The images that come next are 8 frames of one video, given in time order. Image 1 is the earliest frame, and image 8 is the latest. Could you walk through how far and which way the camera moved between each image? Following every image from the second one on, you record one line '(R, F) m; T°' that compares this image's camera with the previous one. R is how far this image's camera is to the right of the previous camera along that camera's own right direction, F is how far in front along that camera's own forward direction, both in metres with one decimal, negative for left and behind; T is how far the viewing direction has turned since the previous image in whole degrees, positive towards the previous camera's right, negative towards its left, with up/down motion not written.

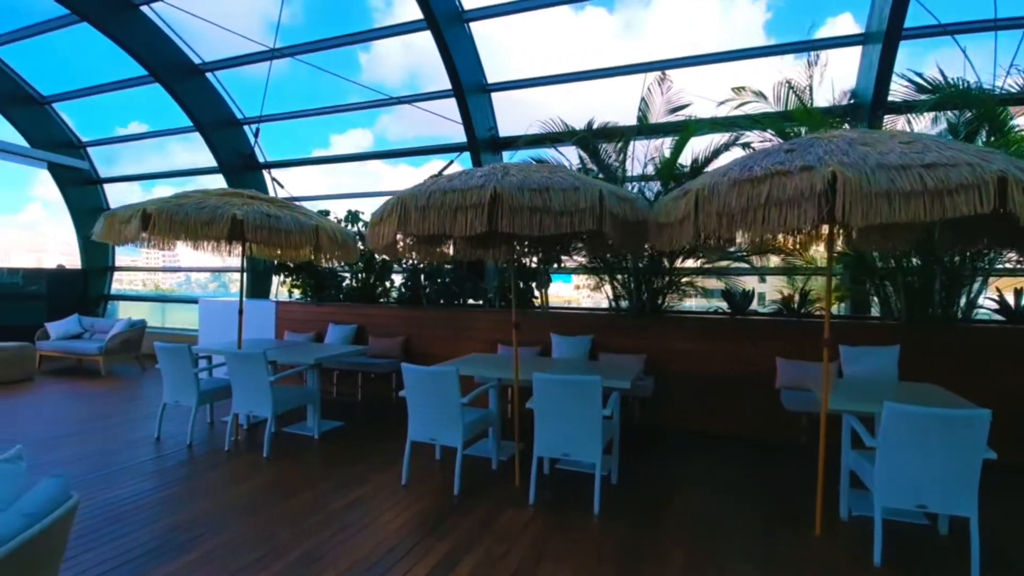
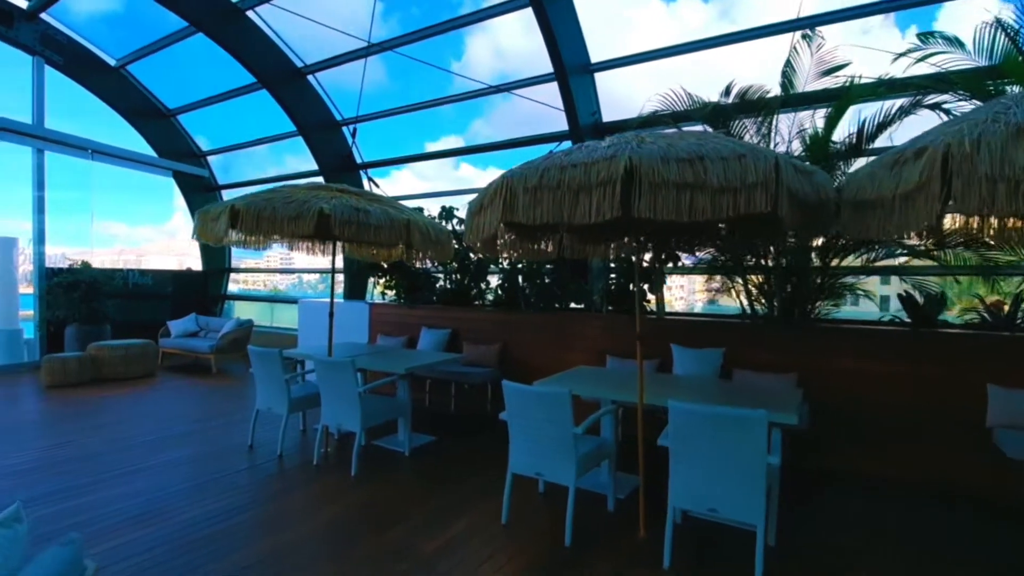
(-0.2, +0.6) m; -10°
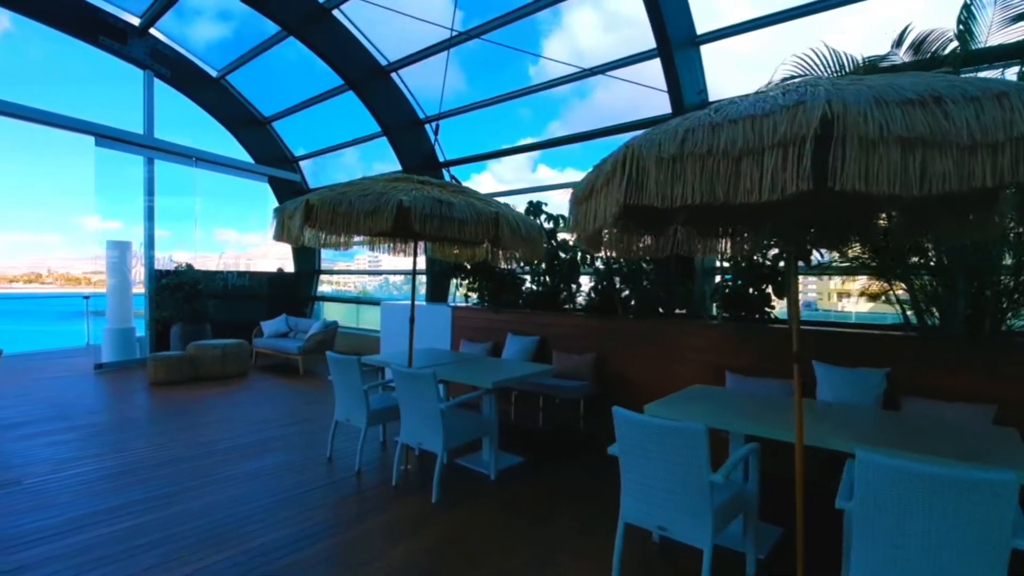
(-0.2, +0.5) m; -9°
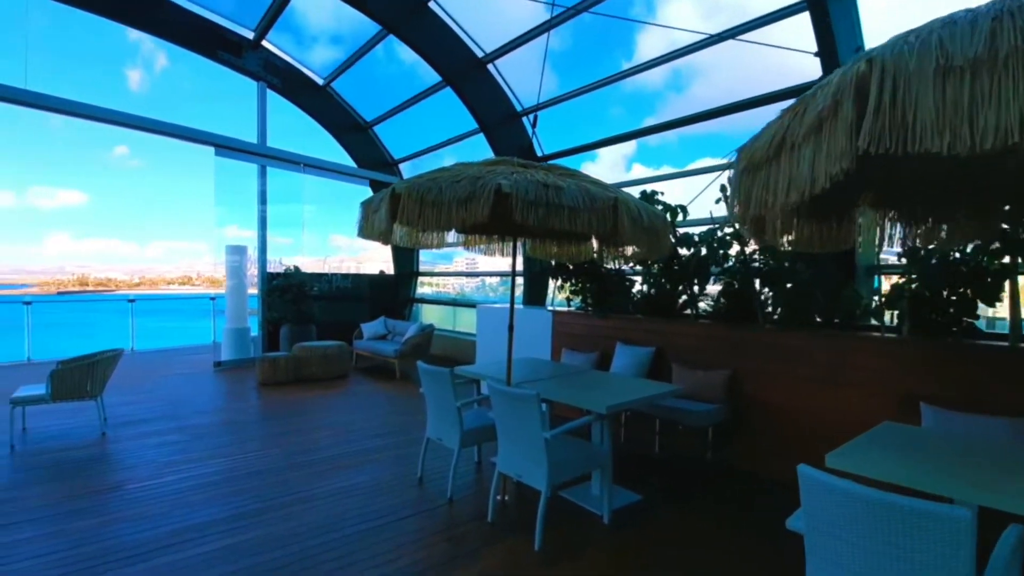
(-0.1, +0.5) m; -11°
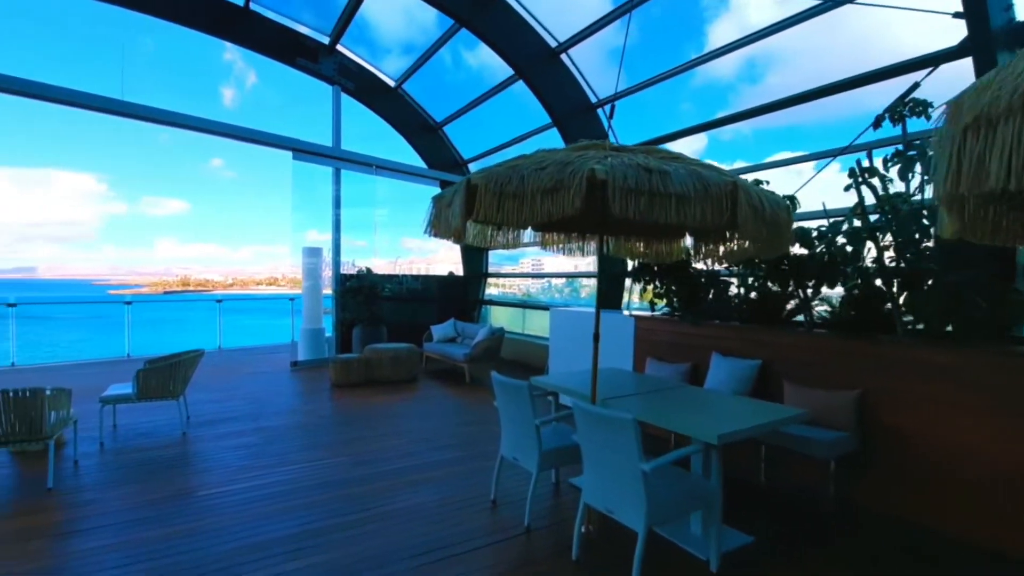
(-0.1, +0.3) m; -7°
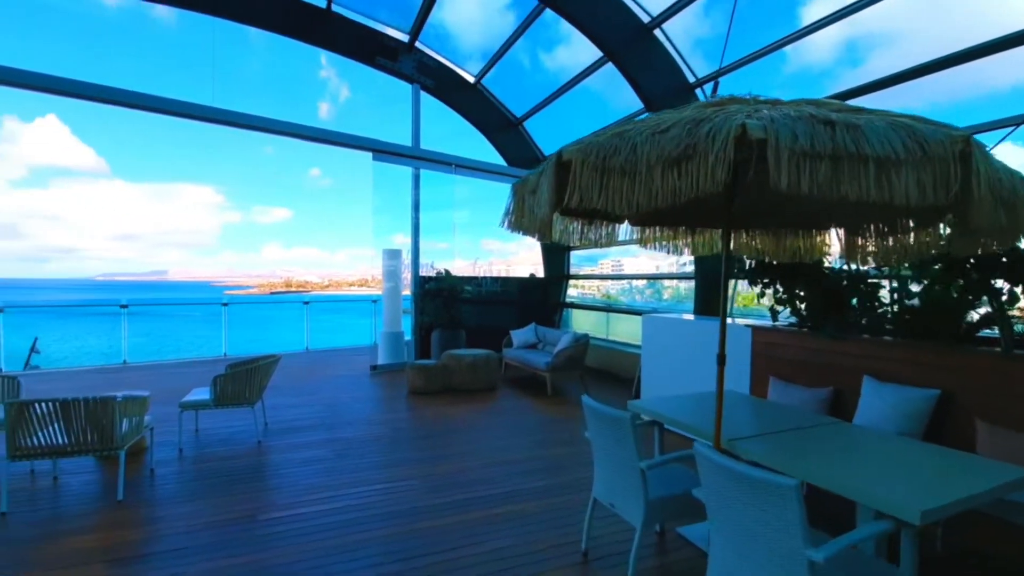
(-0.1, +0.5) m; -9°
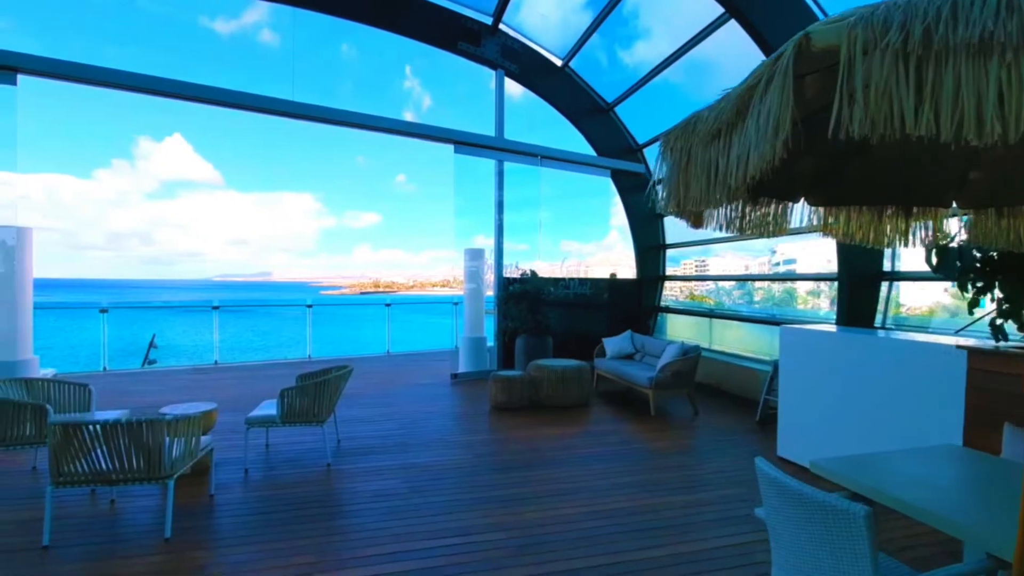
(-0.2, +0.7) m; -9°
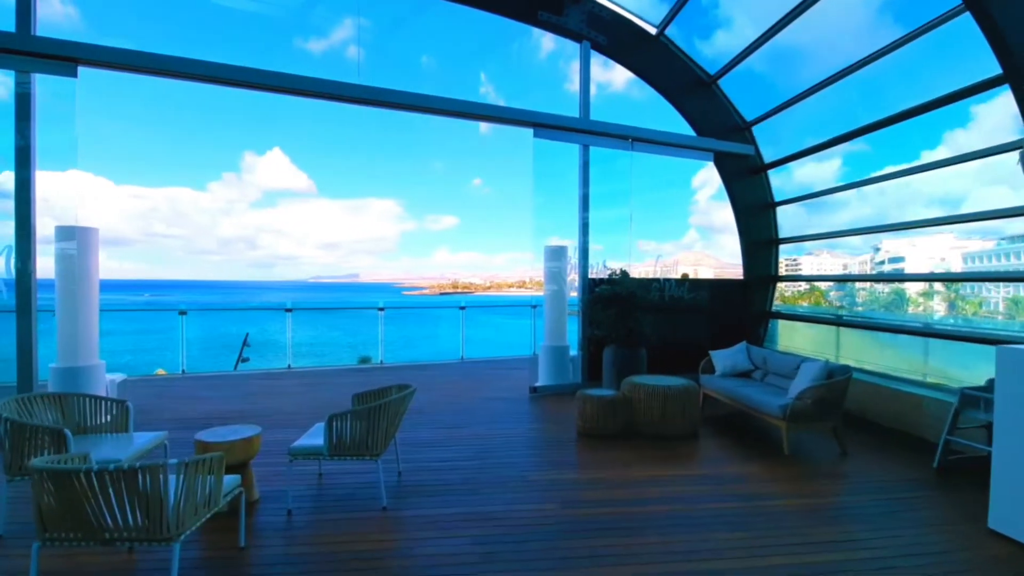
(-0.1, +0.8) m; -8°
